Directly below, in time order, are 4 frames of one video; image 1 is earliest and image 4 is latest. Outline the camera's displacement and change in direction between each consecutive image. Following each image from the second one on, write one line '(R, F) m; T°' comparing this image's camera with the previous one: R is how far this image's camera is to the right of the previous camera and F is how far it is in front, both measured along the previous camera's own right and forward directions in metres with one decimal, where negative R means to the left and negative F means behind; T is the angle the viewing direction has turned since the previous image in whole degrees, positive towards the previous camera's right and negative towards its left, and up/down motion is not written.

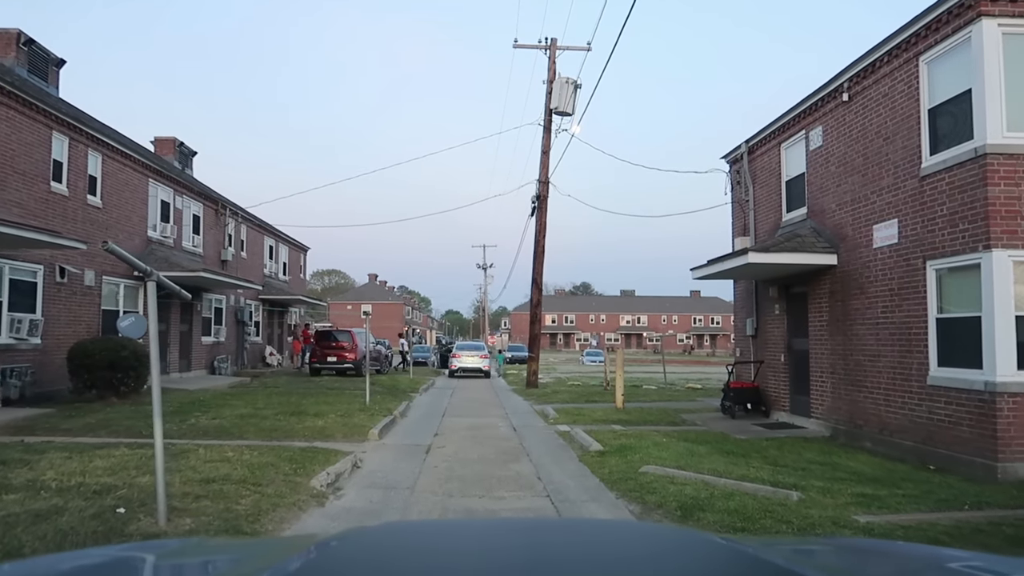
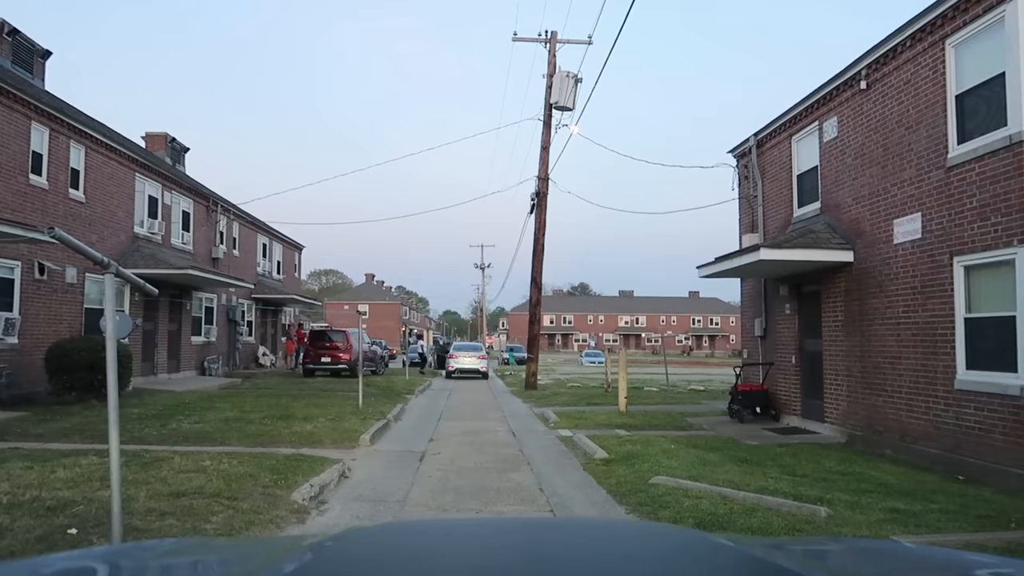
(0.0, +0.6) m; 0°
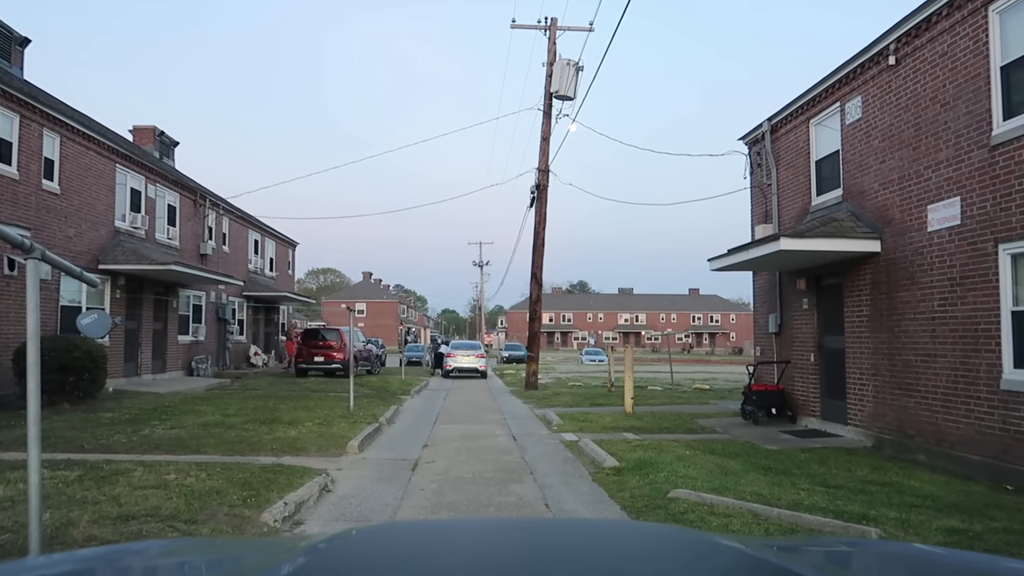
(0.0, +0.8) m; 0°
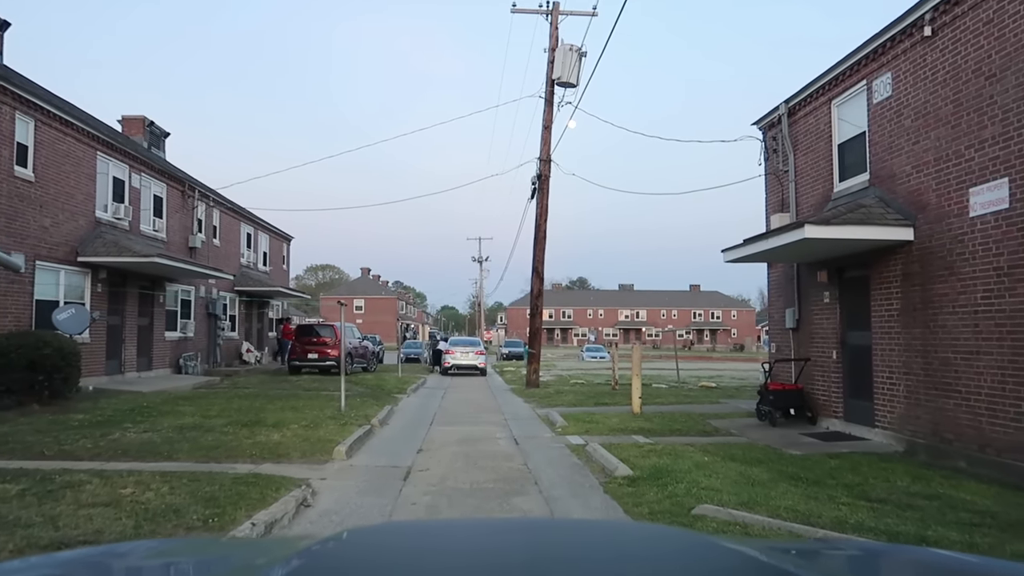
(0.0, +0.8) m; 0°
